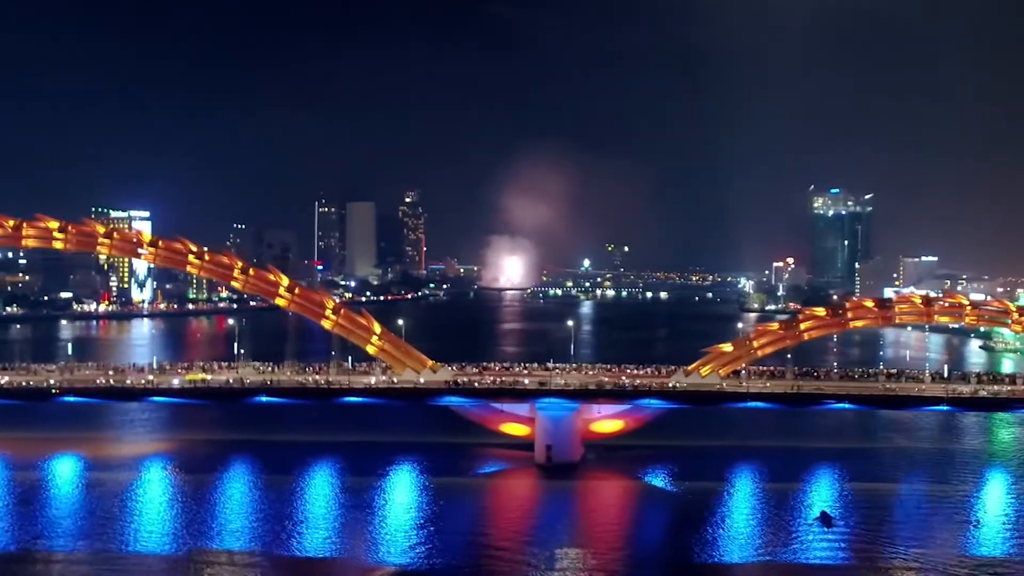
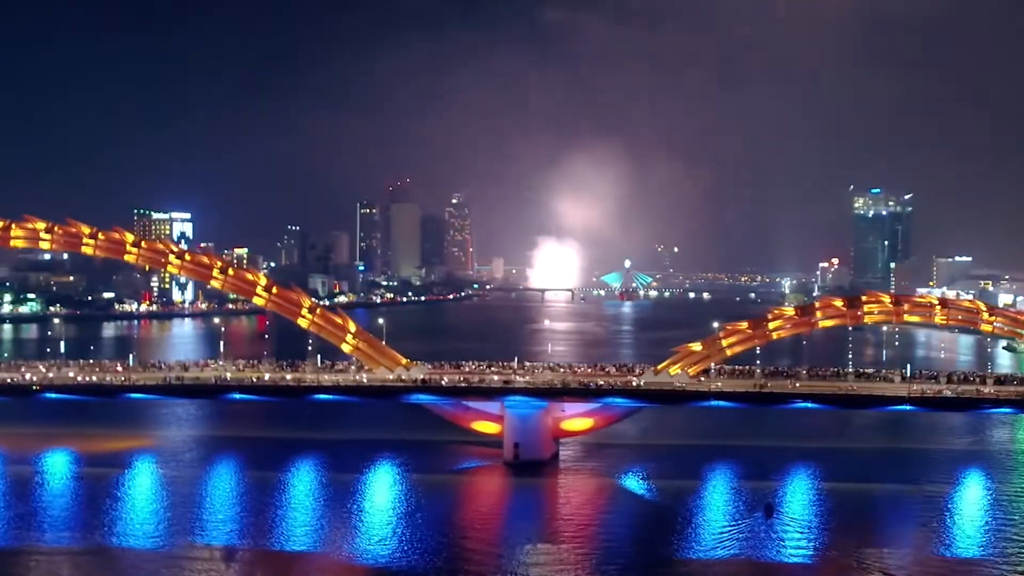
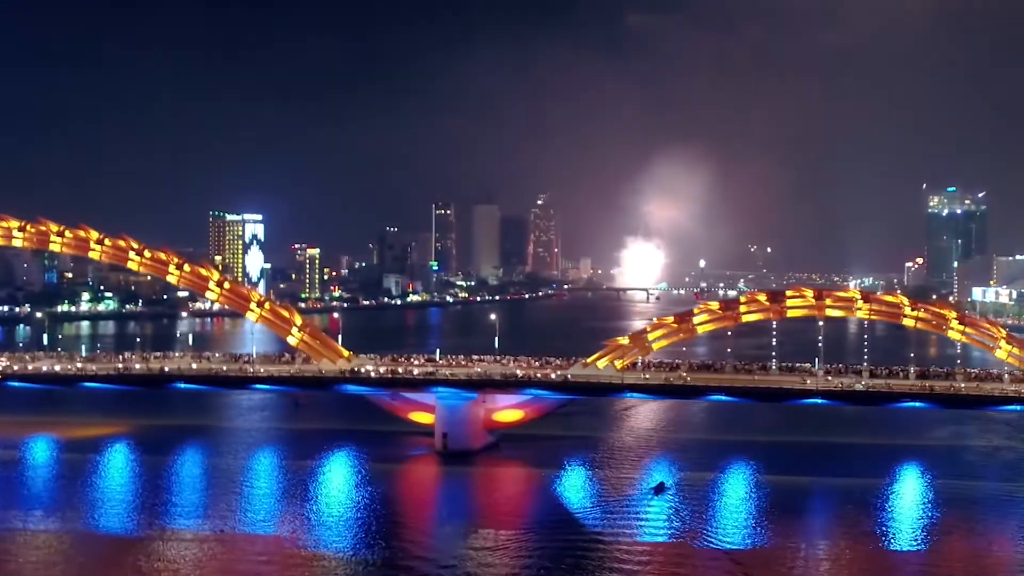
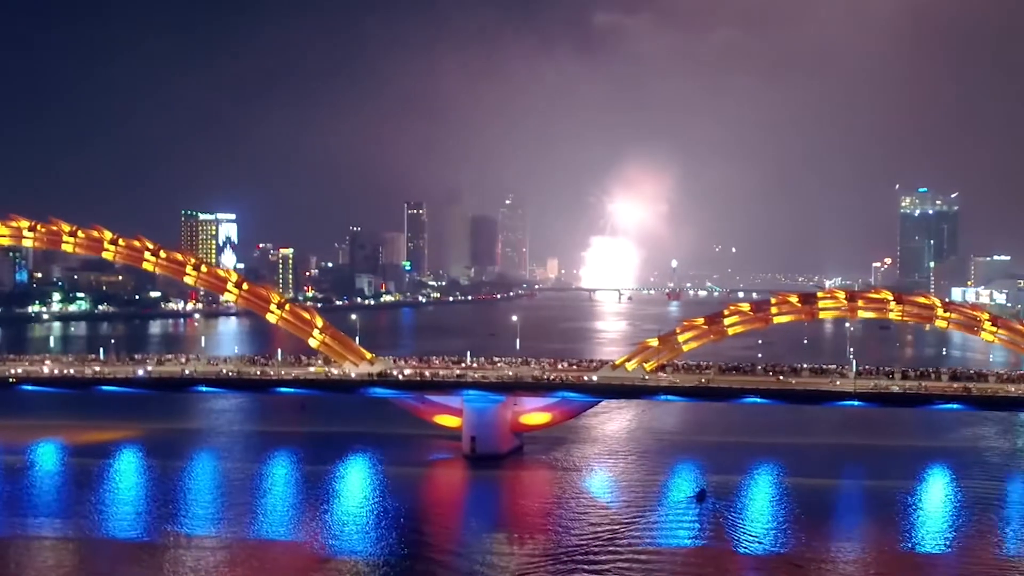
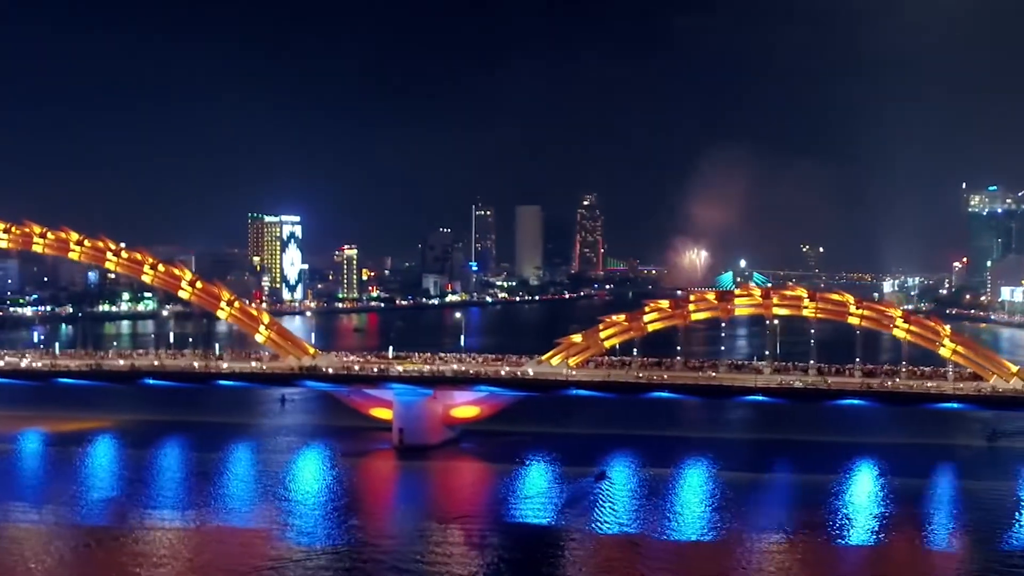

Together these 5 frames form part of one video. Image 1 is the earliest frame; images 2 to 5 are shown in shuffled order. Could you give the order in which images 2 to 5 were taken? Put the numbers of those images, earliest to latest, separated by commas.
2, 4, 3, 5
